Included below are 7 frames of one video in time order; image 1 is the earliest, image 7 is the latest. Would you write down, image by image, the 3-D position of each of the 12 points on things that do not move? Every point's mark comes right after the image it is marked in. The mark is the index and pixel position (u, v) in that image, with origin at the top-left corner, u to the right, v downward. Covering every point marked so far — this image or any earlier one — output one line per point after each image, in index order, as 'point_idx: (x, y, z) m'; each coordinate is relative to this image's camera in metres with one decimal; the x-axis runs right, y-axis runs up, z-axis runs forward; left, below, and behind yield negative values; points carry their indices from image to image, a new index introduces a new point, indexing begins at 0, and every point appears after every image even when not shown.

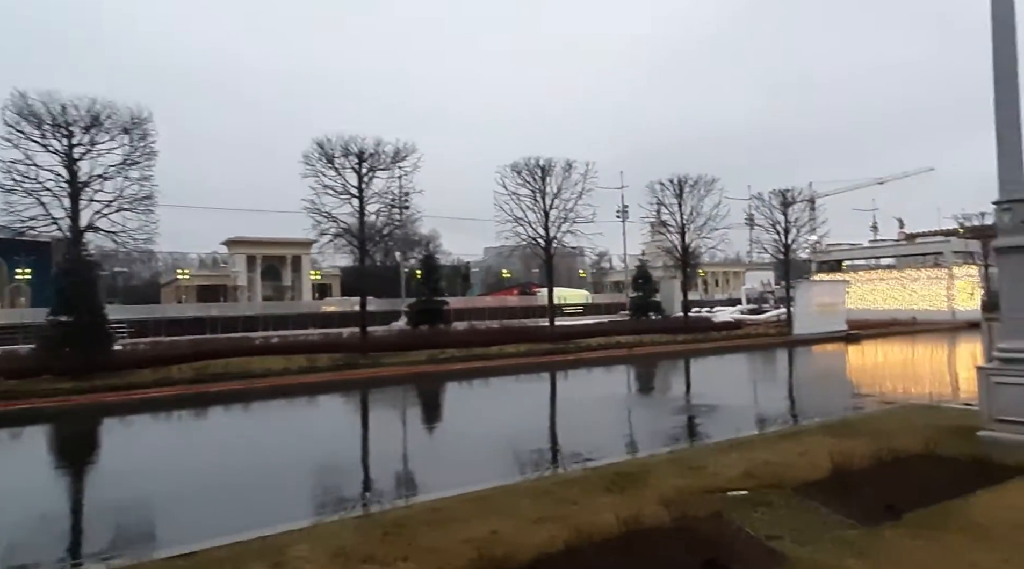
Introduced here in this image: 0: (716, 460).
0: (+1.8, -1.5, +5.5) m
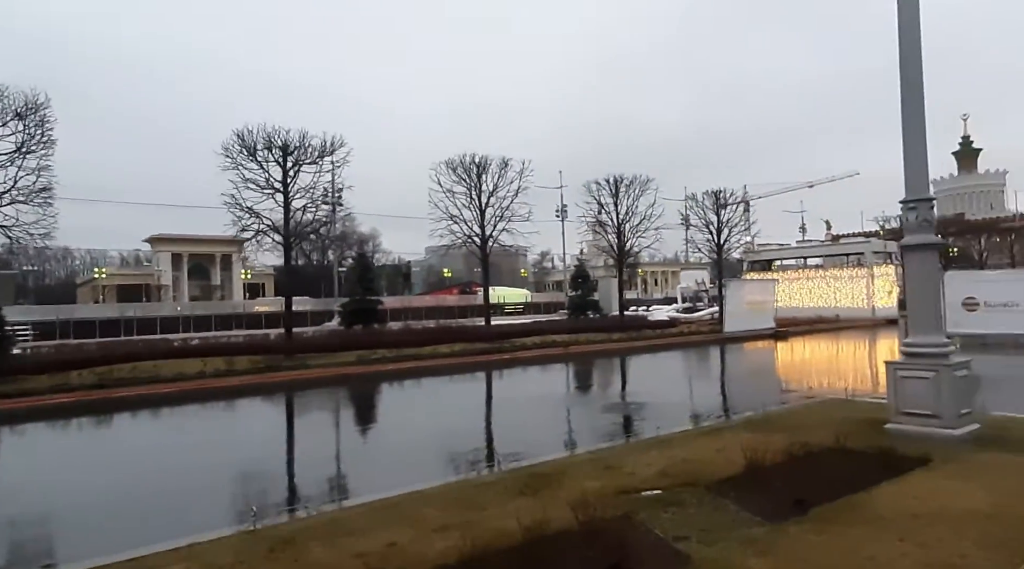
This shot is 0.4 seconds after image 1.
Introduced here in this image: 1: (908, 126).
0: (+1.1, -1.5, +5.4) m
1: (+4.0, +1.6, +6.4) m
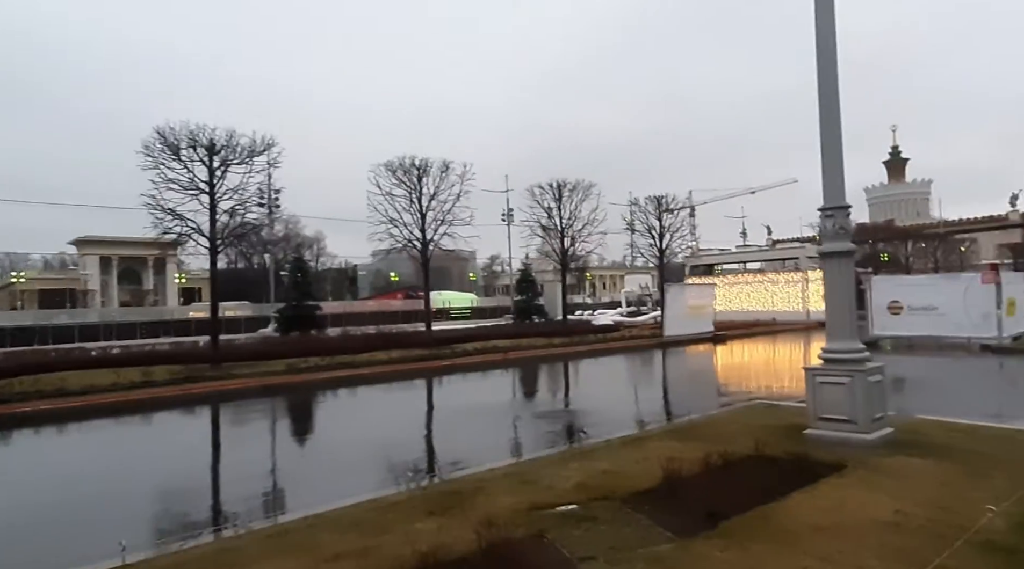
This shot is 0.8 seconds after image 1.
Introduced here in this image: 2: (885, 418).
0: (+0.4, -1.6, +5.3) m
1: (+3.2, +1.5, +6.5) m
2: (+3.7, -1.3, +6.3) m
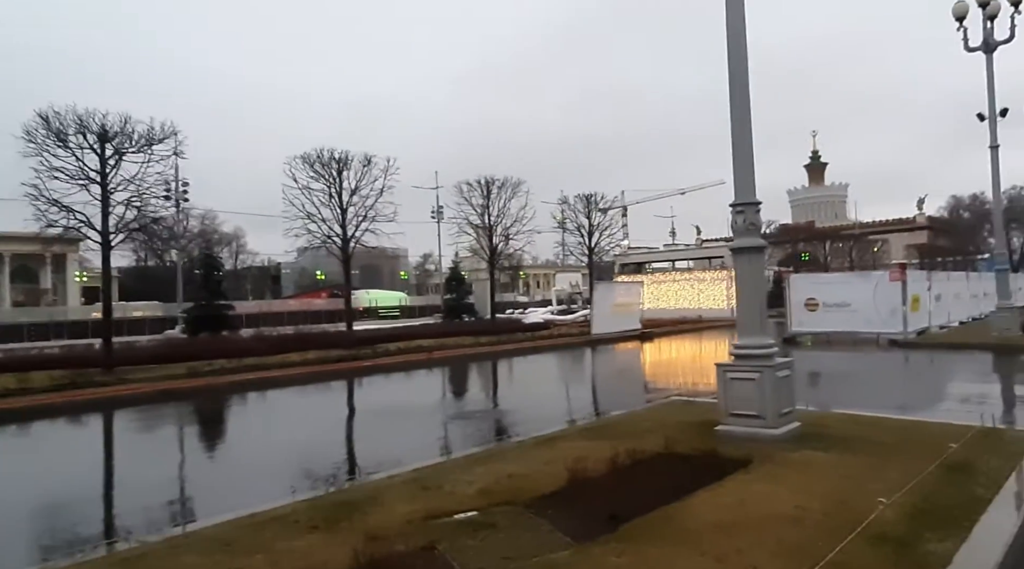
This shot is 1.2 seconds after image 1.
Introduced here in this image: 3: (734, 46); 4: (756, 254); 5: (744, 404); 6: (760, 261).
0: (-0.4, -1.5, +5.1) m
1: (+2.3, +1.6, +6.5) m
2: (+2.8, -1.3, +6.3) m
3: (+2.3, +2.5, +6.6) m
4: (+2.4, +0.3, +6.3) m
5: (+2.3, -1.2, +6.2) m
6: (+2.5, +0.2, +6.3) m
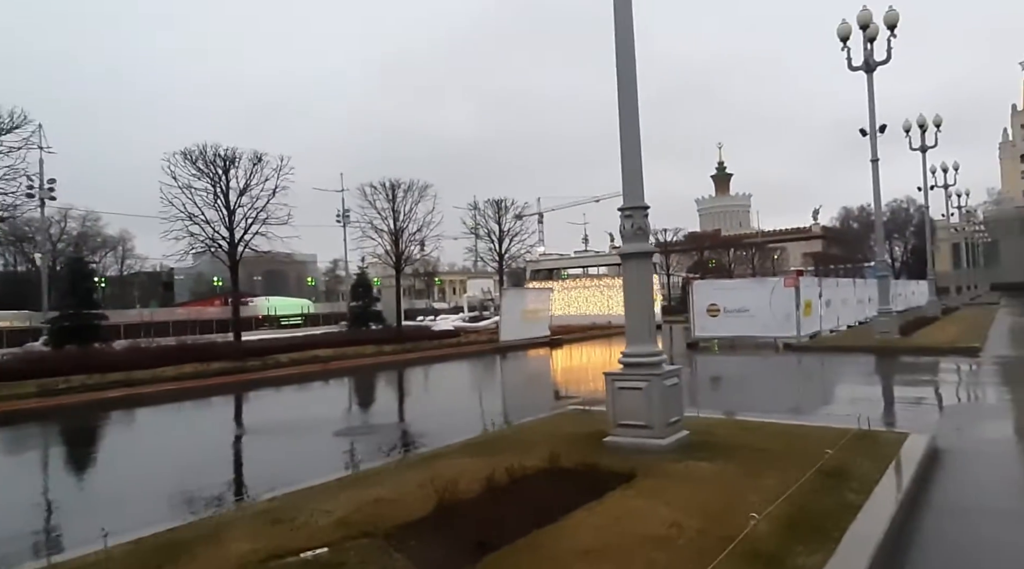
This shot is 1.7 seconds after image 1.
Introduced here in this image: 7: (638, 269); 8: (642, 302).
0: (-1.4, -1.6, +4.6) m
1: (+1.1, +1.5, +6.4) m
2: (+1.6, -1.3, +6.2) m
3: (+1.1, +2.4, +6.5) m
4: (+1.3, +0.2, +6.2) m
5: (+1.1, -1.2, +6.0) m
6: (+1.3, +0.2, +6.2) m
7: (+1.2, +0.2, +6.2) m
8: (+1.3, -0.2, +6.2) m
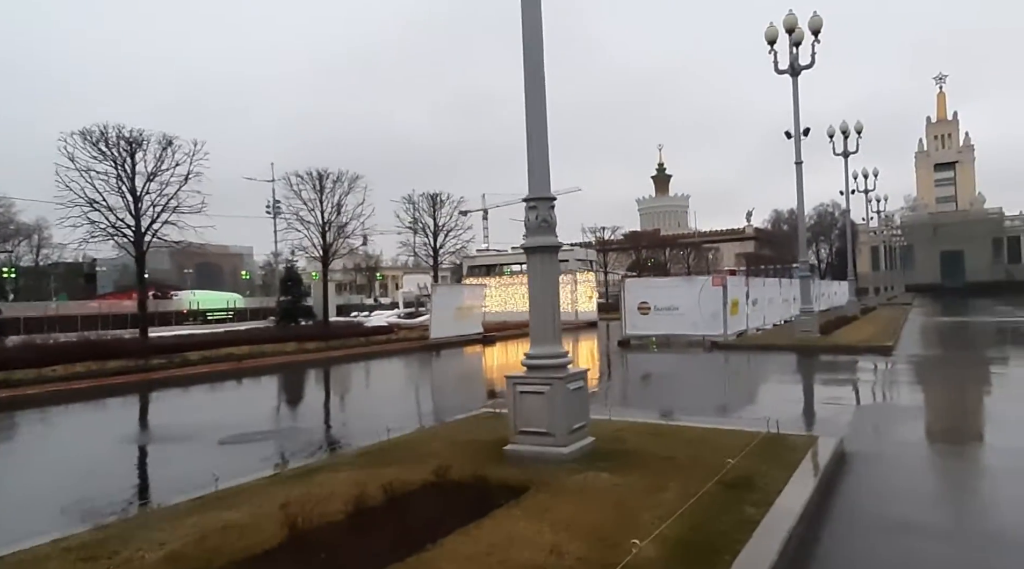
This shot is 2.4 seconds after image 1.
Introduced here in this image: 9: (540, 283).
0: (-2.2, -1.5, +4.0) m
1: (+0.2, +1.5, +5.9) m
2: (+0.7, -1.3, +5.9) m
3: (+0.2, +2.4, +6.0) m
4: (+0.3, +0.3, +5.8) m
5: (+0.2, -1.2, +5.6) m
6: (+0.4, +0.2, +5.8) m
7: (+0.3, +0.2, +5.8) m
8: (+0.3, -0.1, +5.8) m
9: (+0.3, 0.0, +5.8) m
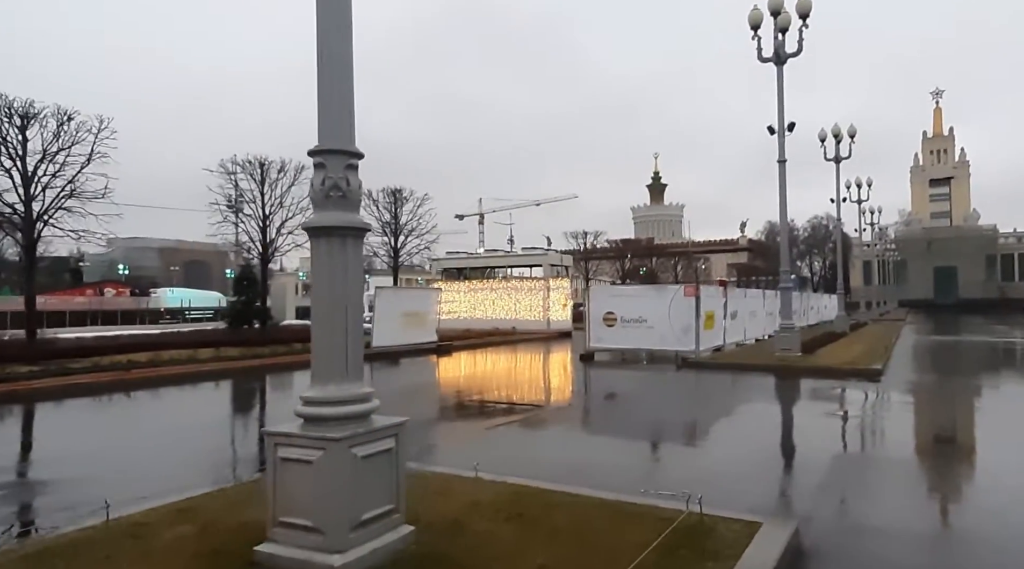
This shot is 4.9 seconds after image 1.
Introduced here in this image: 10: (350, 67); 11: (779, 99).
0: (-3.5, -1.5, +1.8) m
1: (-1.1, +1.5, +3.9) m
2: (-0.7, -1.4, +3.8) m
3: (-1.1, +2.4, +4.0) m
4: (-1.0, +0.3, +3.7) m
5: (-1.2, -1.2, +3.5) m
6: (-1.0, +0.2, +3.7) m
7: (-1.0, +0.2, +3.7) m
8: (-1.0, -0.2, +3.7) m
9: (-1.1, 0.0, +3.7) m
10: (-1.0, +1.3, +3.8) m
11: (+7.0, +4.9, +16.8) m
